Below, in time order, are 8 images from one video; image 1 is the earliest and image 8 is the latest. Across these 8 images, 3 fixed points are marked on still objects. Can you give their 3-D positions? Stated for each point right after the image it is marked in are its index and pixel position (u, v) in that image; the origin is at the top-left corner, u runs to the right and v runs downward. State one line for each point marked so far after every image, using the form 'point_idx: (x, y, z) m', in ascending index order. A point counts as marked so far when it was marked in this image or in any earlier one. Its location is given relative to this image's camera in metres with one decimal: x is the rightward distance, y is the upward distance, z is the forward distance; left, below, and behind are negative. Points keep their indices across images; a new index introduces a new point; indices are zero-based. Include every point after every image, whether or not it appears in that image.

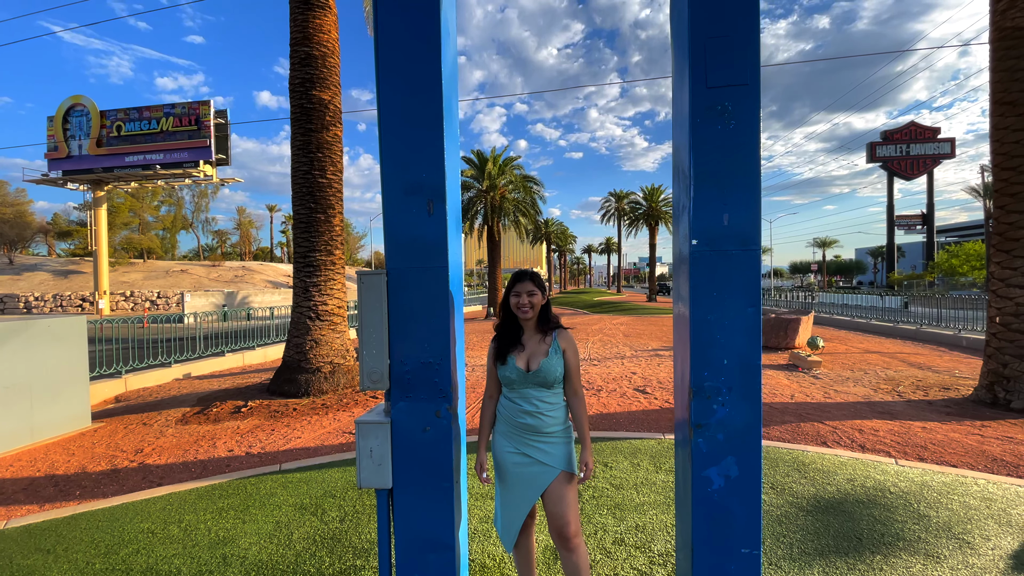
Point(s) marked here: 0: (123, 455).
0: (-4.2, -1.8, +5.2) m
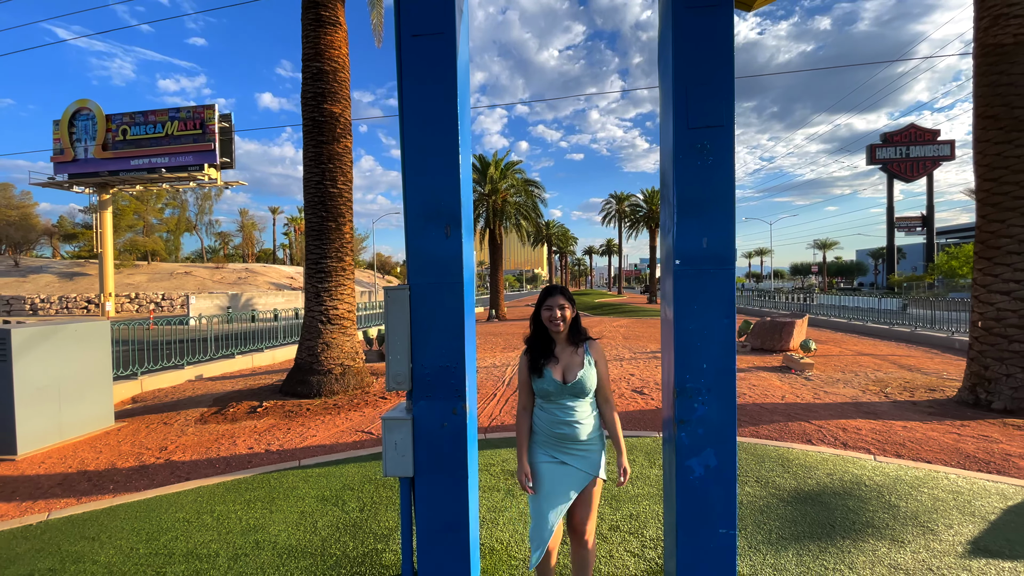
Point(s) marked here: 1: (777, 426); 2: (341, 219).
0: (-4.1, -1.9, +5.5) m
1: (+2.9, -1.5, +5.2) m
2: (-2.6, +1.1, +7.4) m
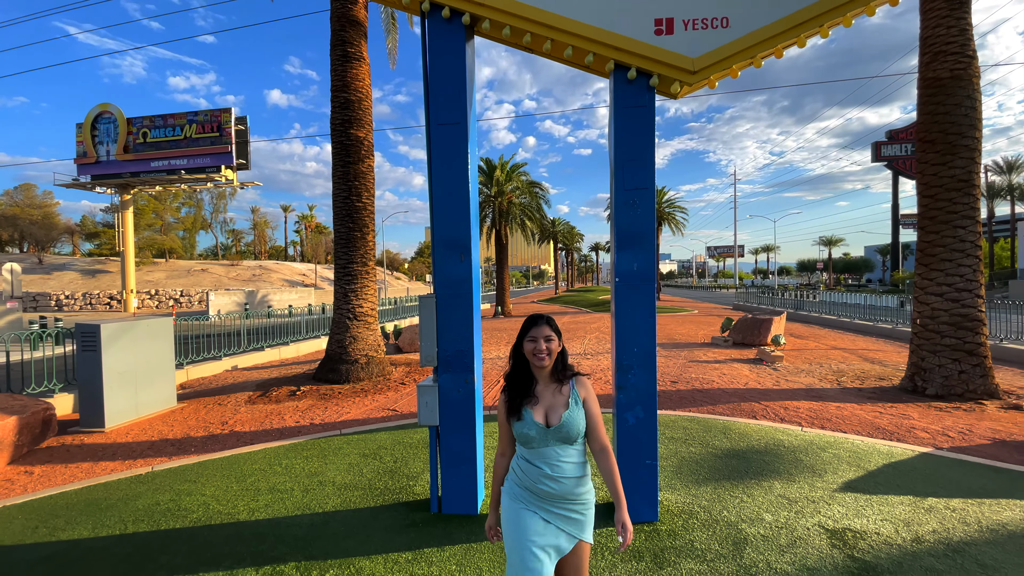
0: (-4.1, -1.9, +6.7) m
1: (+2.9, -1.5, +6.3) m
2: (-2.6, +1.0, +8.5) m
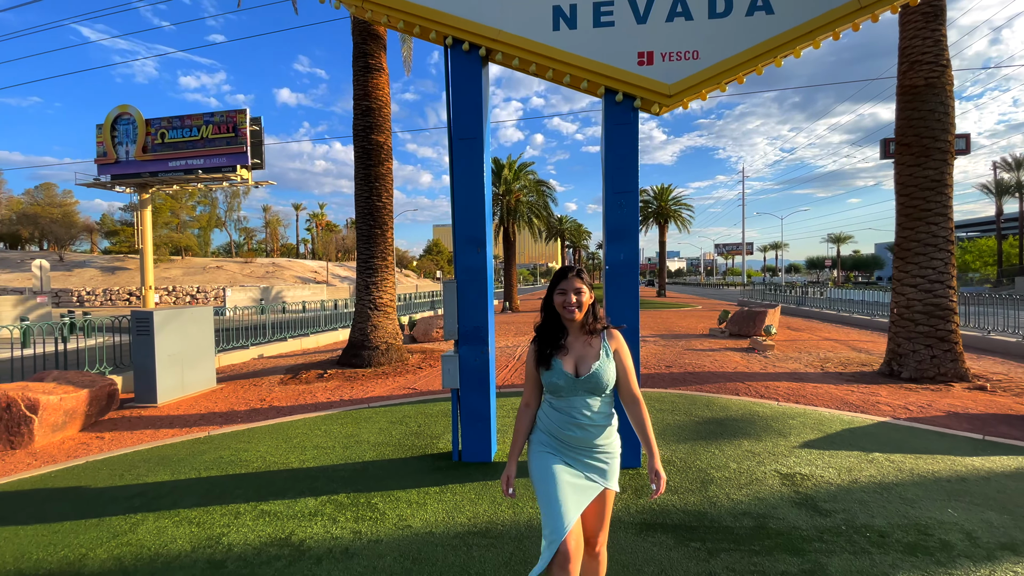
0: (-4.0, -1.8, +7.5) m
1: (+3.0, -1.4, +7.0) m
2: (-2.5, +1.2, +9.2) m
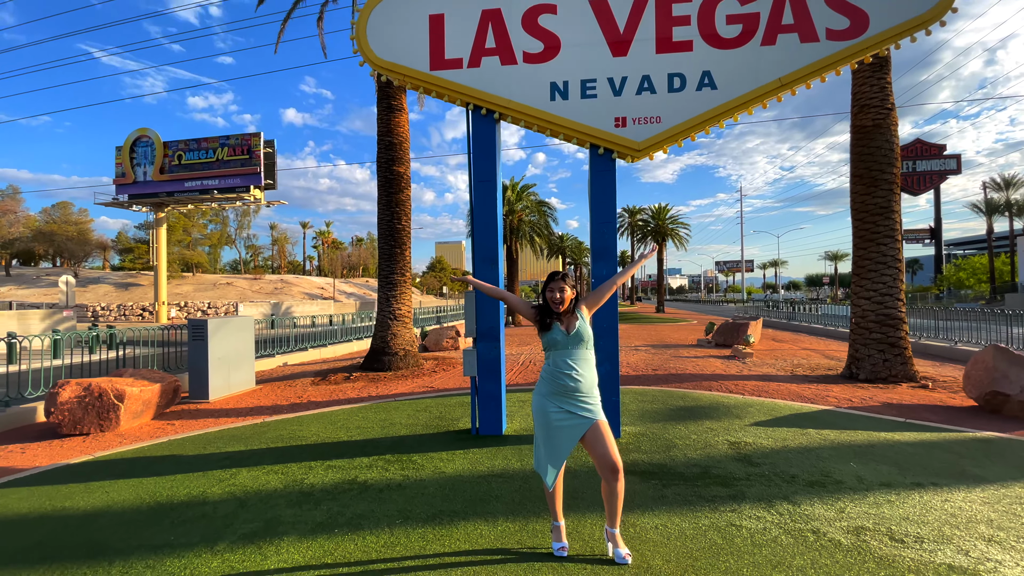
0: (-3.9, -2.0, +8.6) m
1: (+3.1, -1.6, +8.1) m
2: (-2.4, +0.9, +10.5) m
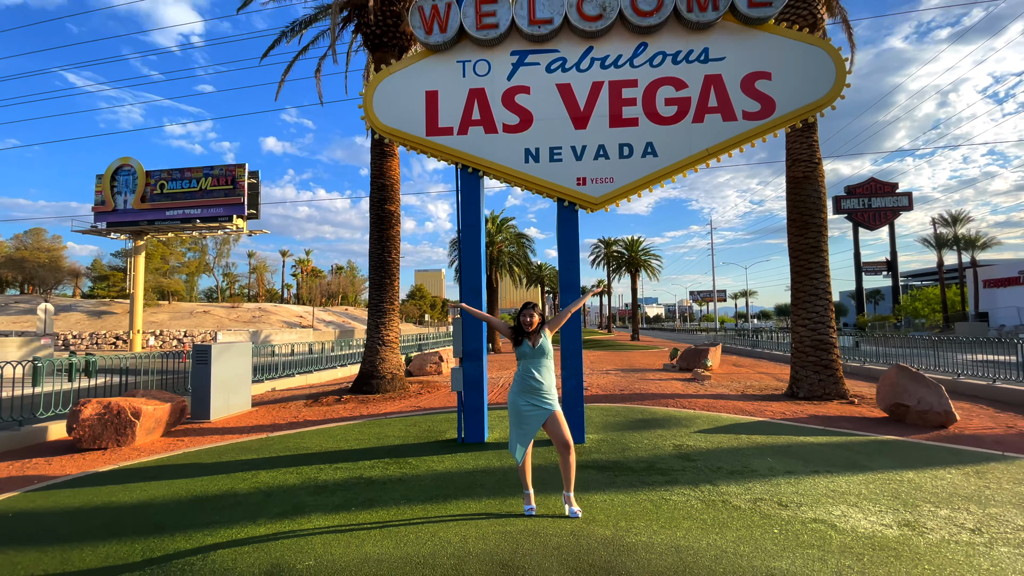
0: (-4.3, -2.5, +9.3) m
1: (+2.7, -2.1, +9.1) m
2: (-2.8, +0.2, +11.4) m
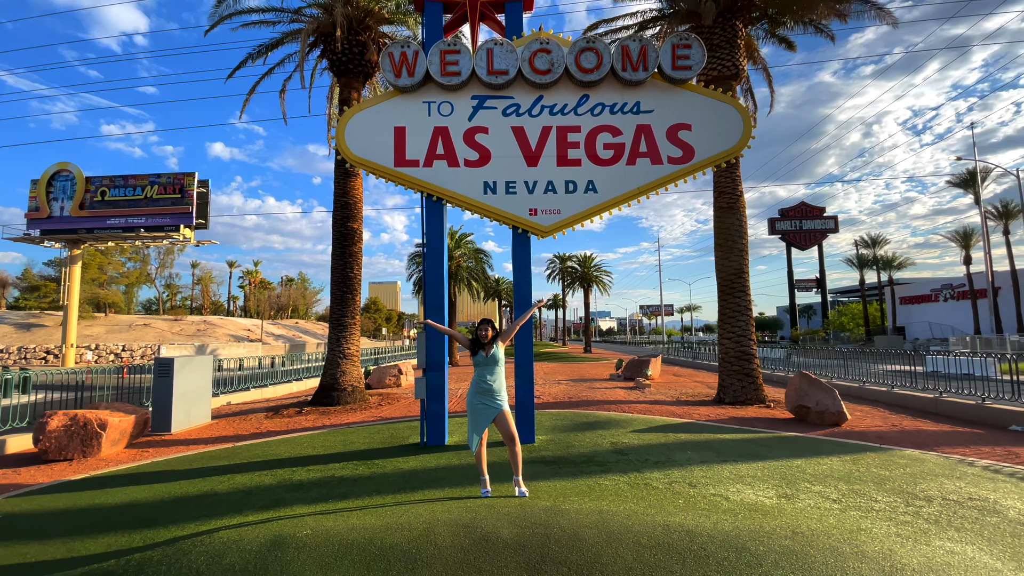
0: (-5.2, -2.8, +9.6) m
1: (+1.8, -2.5, +10.0) m
2: (-3.9, -0.1, +11.9) m
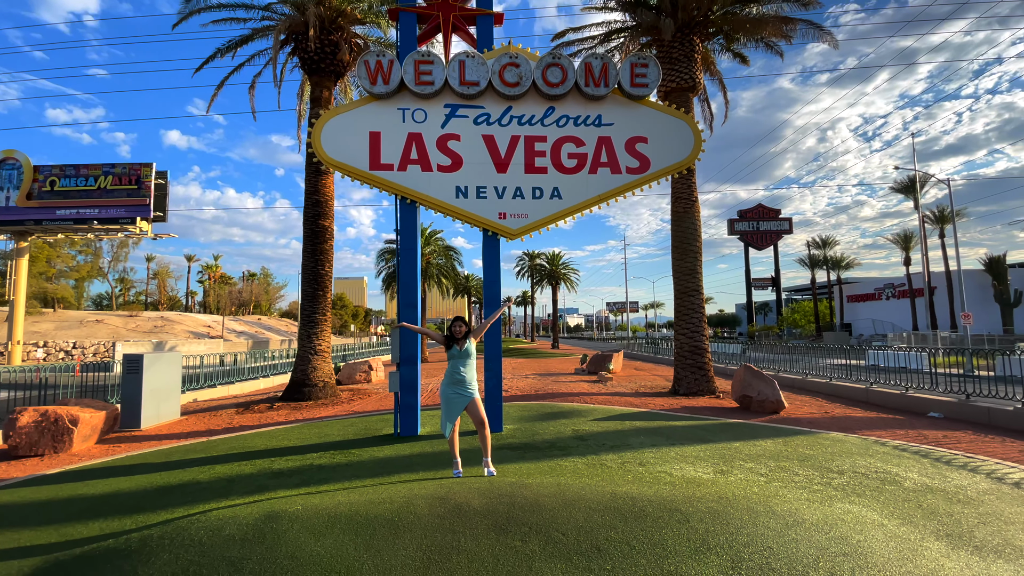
0: (-5.8, -2.8, +9.7) m
1: (+1.1, -2.5, +10.7) m
2: (-4.7, -0.1, +12.1) m
